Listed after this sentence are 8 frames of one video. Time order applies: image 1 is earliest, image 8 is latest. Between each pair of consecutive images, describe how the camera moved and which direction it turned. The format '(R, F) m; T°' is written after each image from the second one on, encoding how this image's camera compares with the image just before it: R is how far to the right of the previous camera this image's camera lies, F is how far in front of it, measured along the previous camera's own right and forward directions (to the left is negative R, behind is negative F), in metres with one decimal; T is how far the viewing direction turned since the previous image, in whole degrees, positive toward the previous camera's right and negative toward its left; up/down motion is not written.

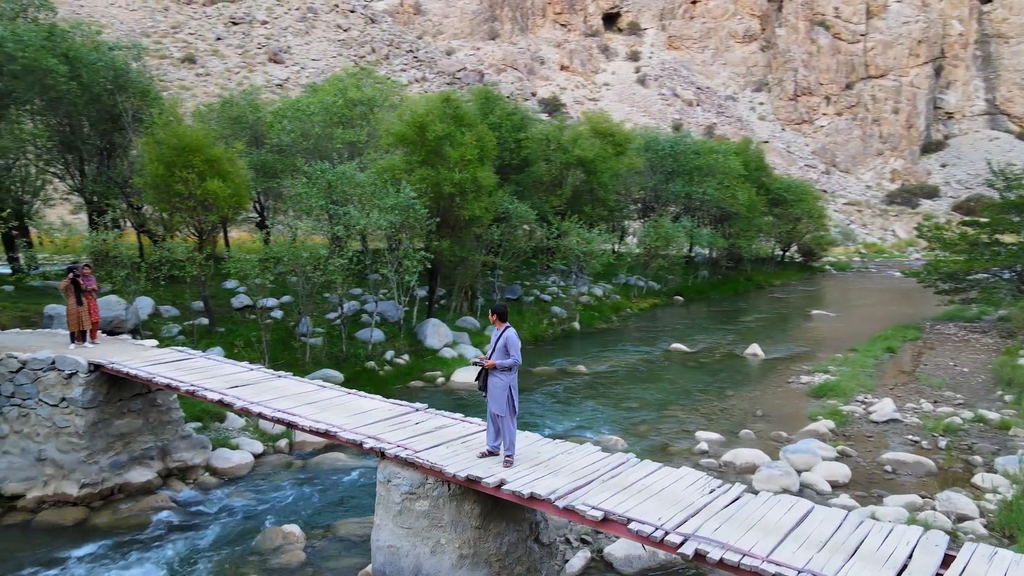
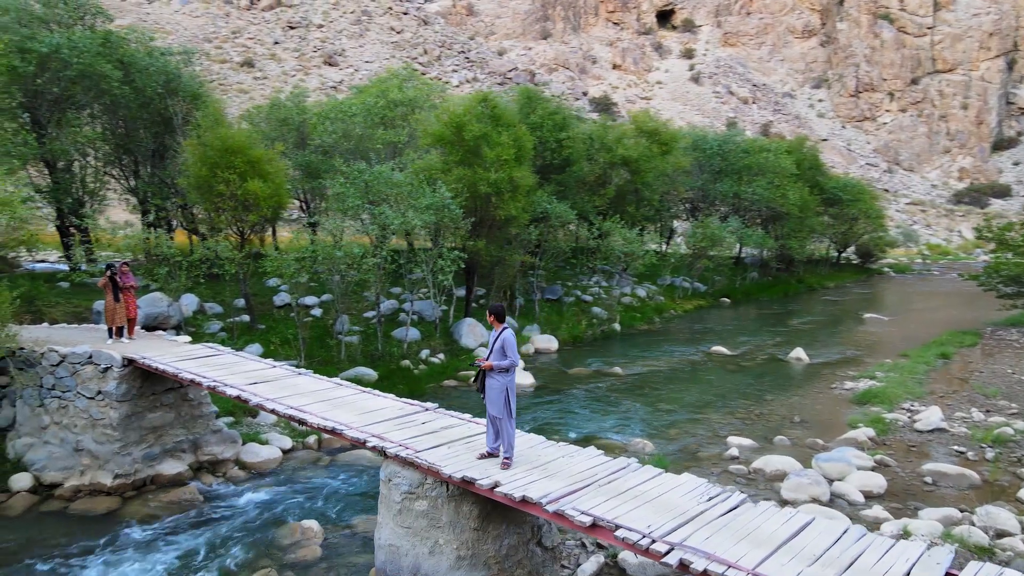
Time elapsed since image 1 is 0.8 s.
(+0.5, +0.1) m; -4°
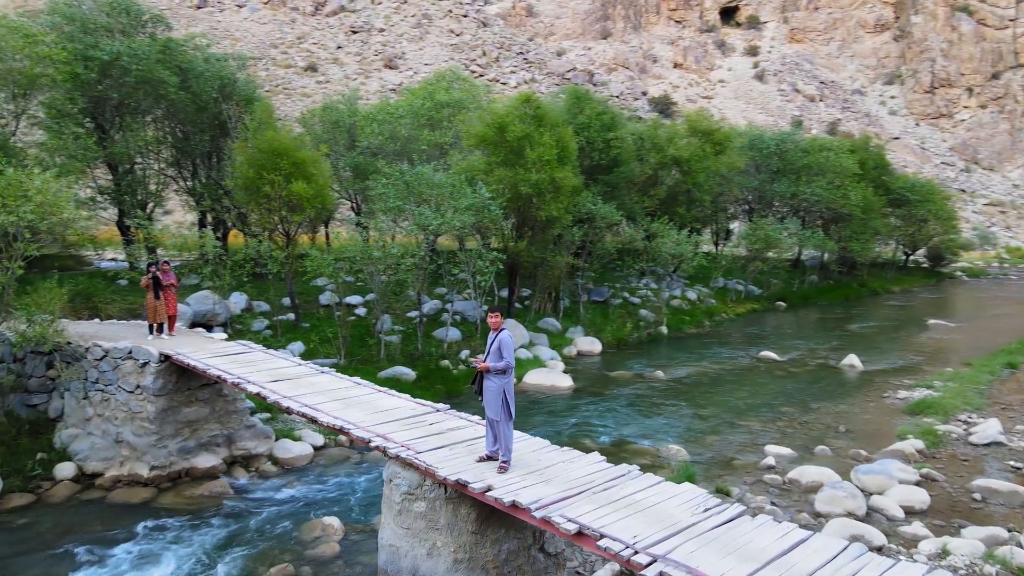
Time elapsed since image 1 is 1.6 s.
(+0.6, +0.1) m; -5°
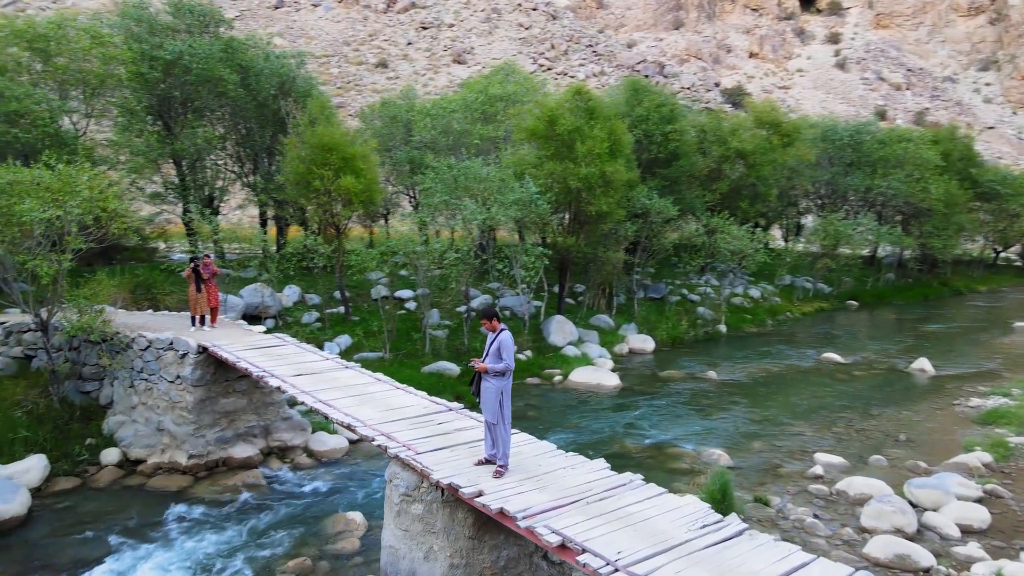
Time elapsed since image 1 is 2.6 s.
(+0.7, +0.3) m; -5°
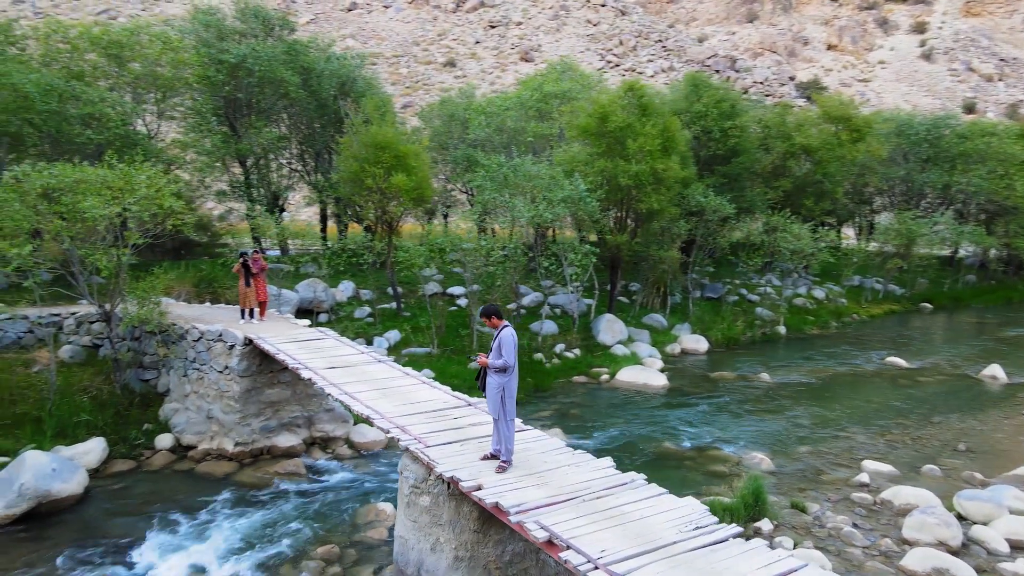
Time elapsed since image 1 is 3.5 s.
(+0.6, 0.0) m; -5°
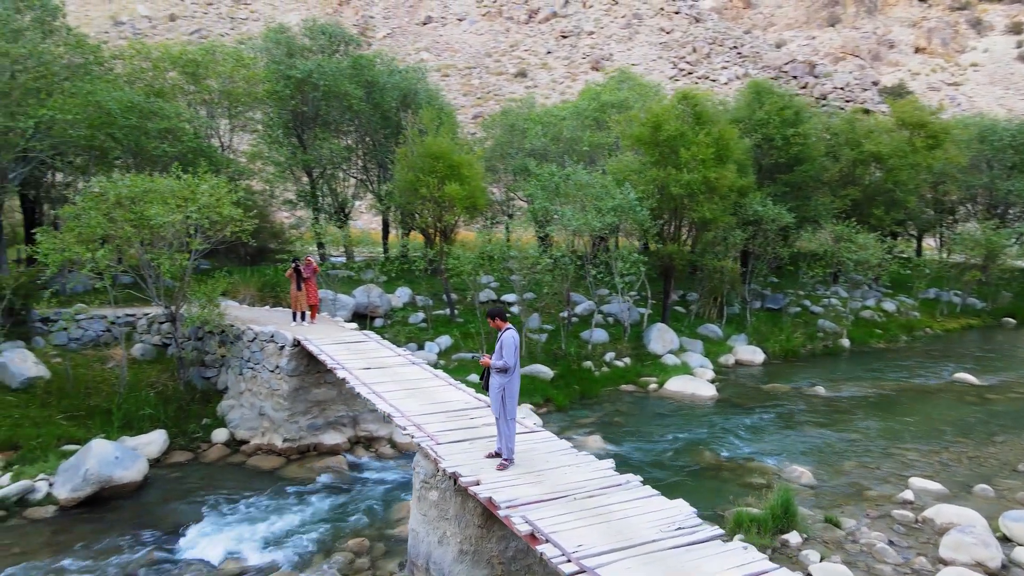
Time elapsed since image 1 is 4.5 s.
(+0.7, -0.3) m; -6°
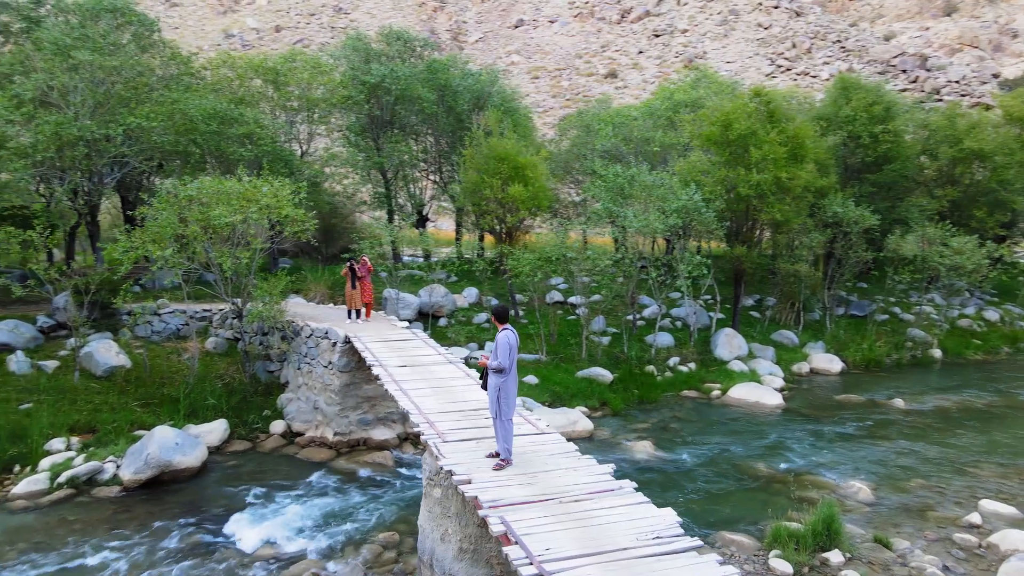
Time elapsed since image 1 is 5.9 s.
(+0.9, +0.1) m; -7°
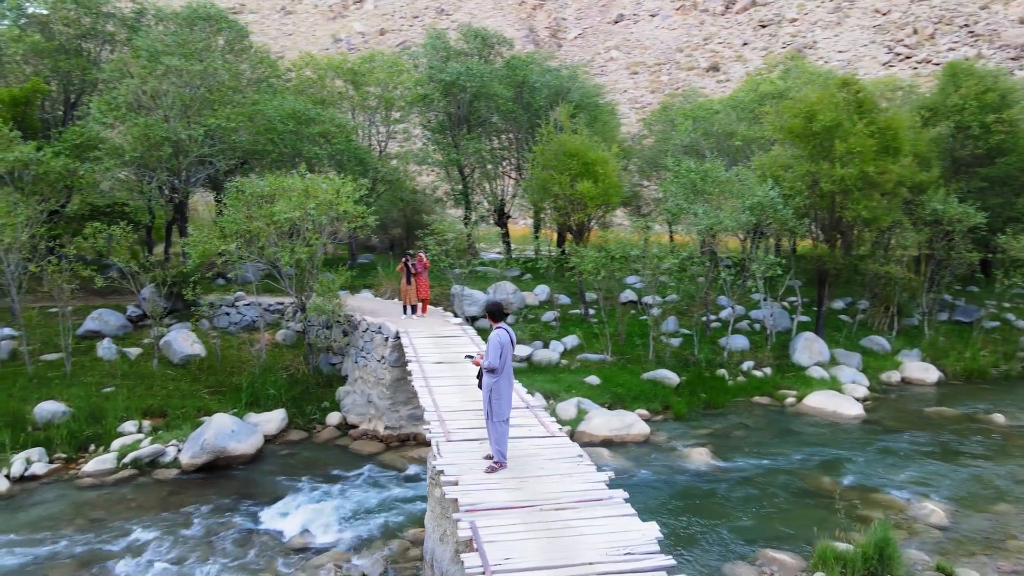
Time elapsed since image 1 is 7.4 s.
(+1.0, +0.3) m; -8°
